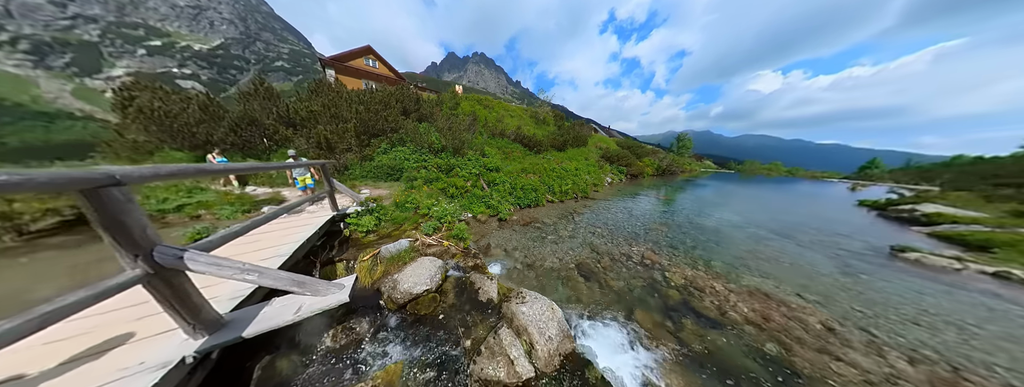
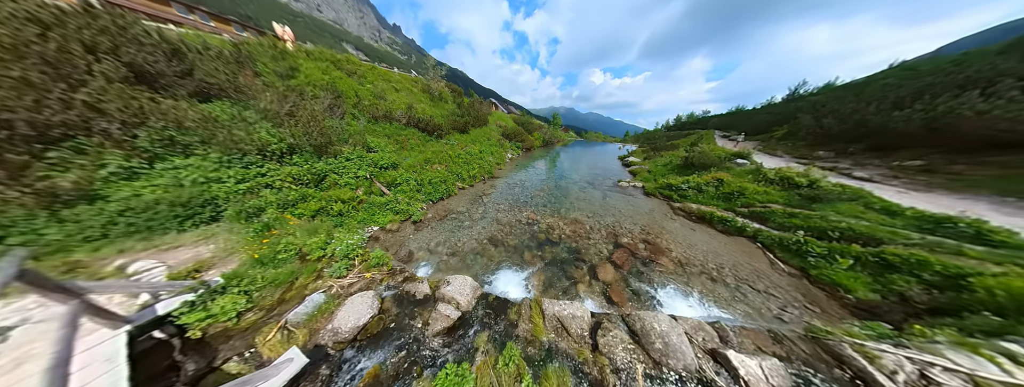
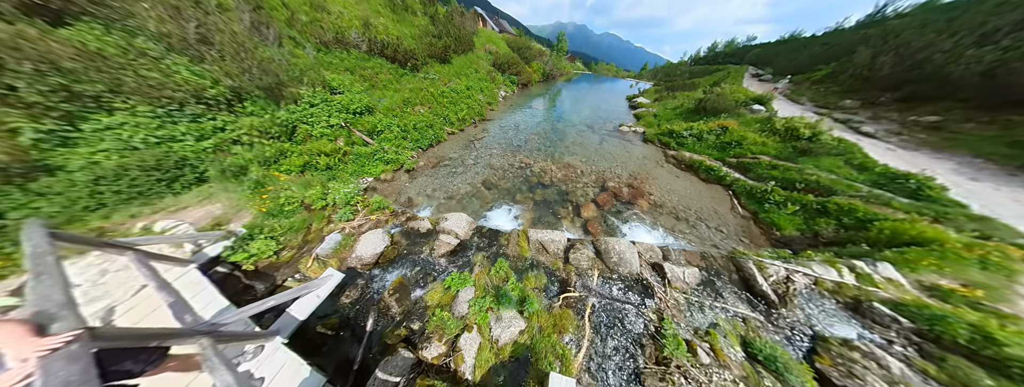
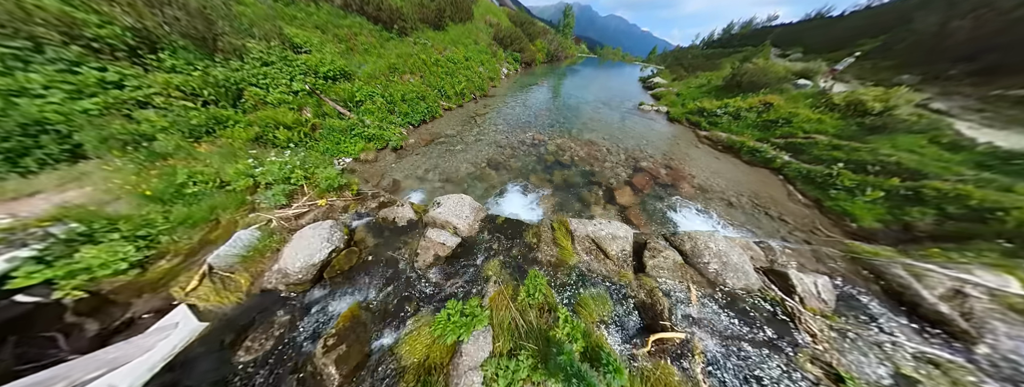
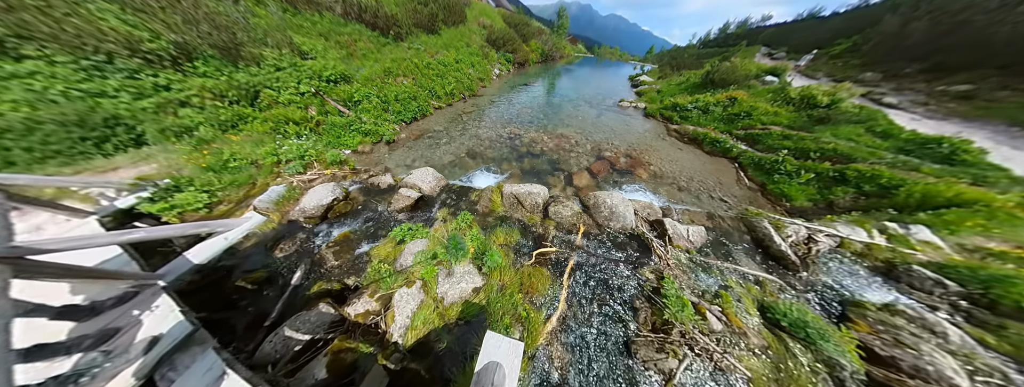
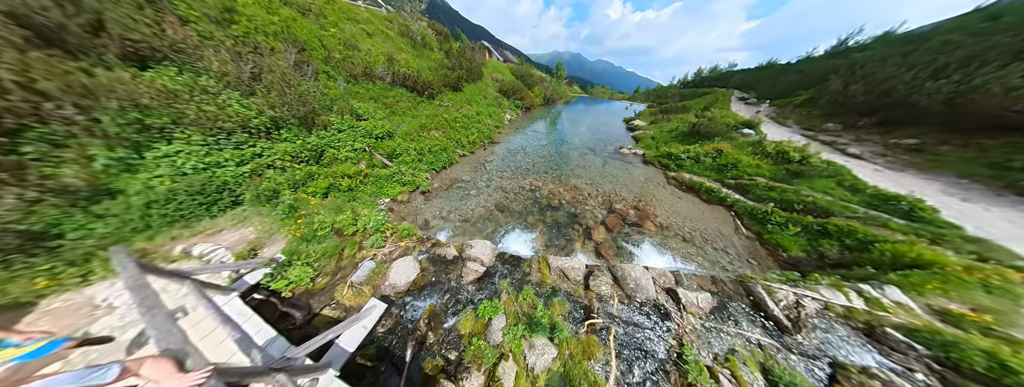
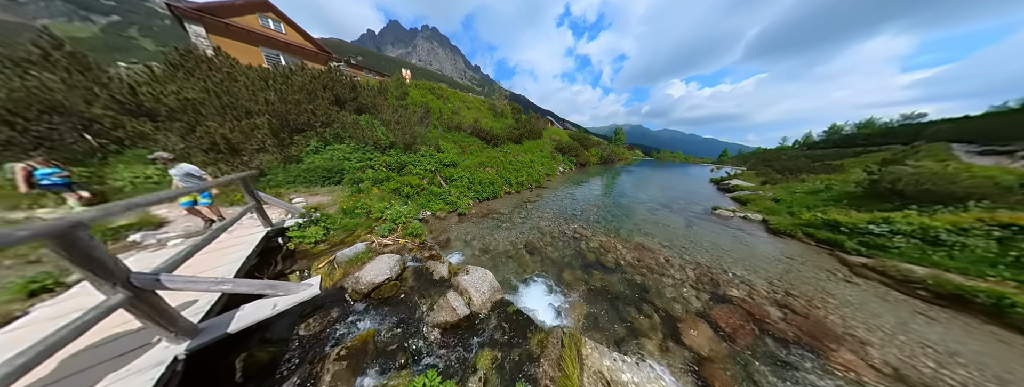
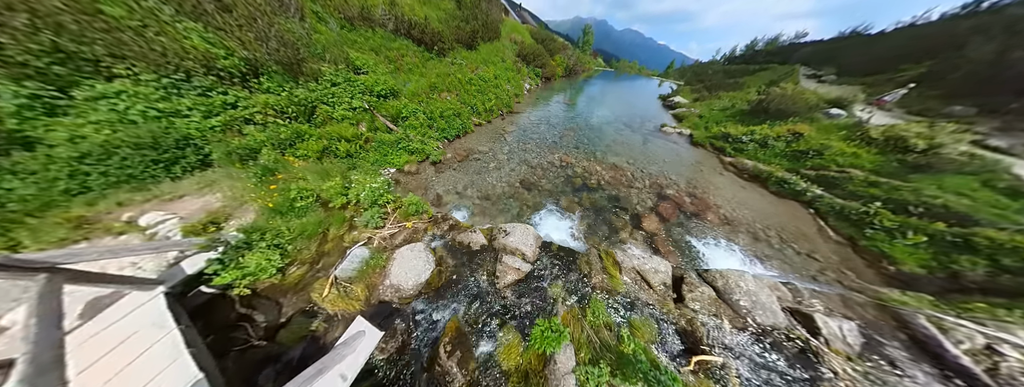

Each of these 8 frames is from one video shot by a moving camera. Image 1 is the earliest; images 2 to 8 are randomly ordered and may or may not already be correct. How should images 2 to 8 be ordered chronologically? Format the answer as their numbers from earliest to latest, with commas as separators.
7, 2, 6, 3, 5, 4, 8
